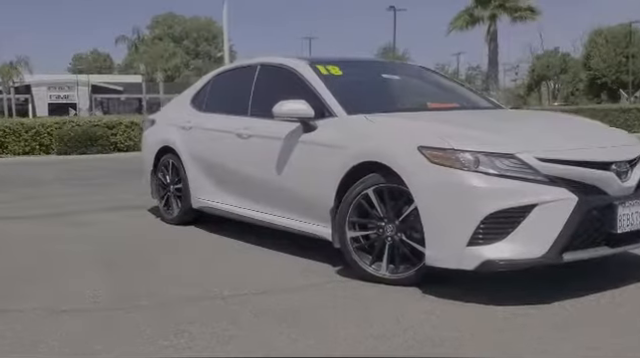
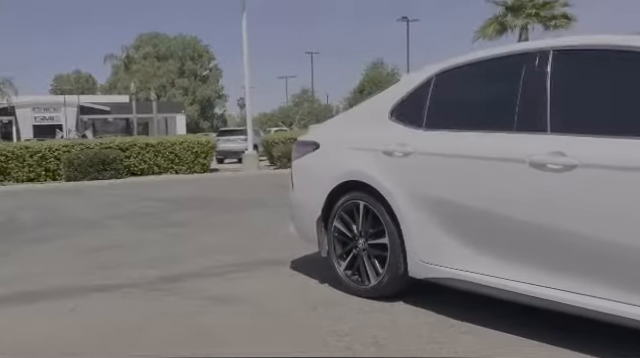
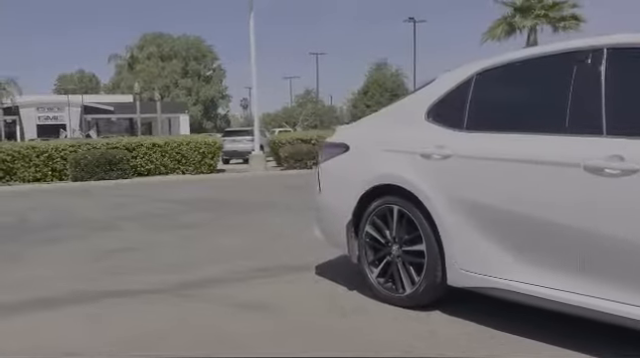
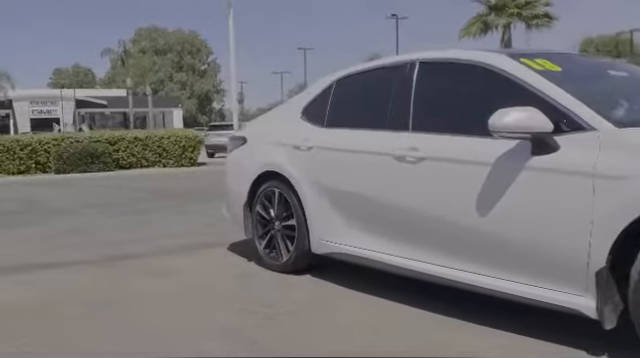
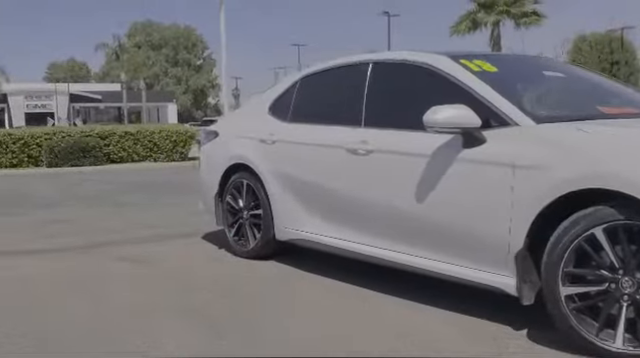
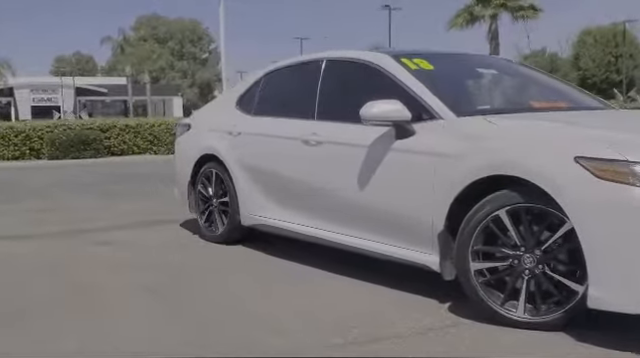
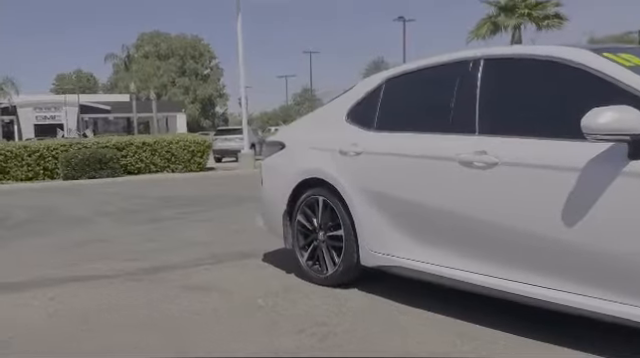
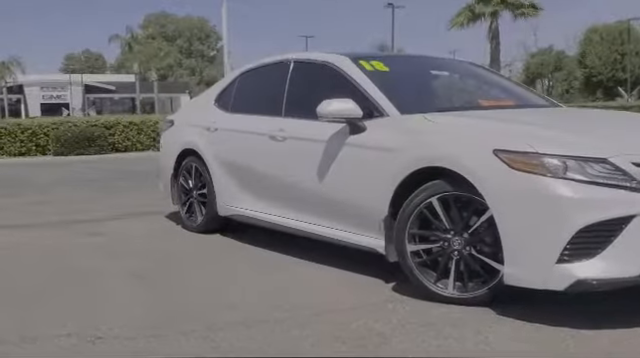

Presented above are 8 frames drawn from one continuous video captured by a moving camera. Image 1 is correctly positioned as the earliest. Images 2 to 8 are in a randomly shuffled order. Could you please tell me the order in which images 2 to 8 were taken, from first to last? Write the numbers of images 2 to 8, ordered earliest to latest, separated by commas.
8, 6, 5, 4, 7, 2, 3
